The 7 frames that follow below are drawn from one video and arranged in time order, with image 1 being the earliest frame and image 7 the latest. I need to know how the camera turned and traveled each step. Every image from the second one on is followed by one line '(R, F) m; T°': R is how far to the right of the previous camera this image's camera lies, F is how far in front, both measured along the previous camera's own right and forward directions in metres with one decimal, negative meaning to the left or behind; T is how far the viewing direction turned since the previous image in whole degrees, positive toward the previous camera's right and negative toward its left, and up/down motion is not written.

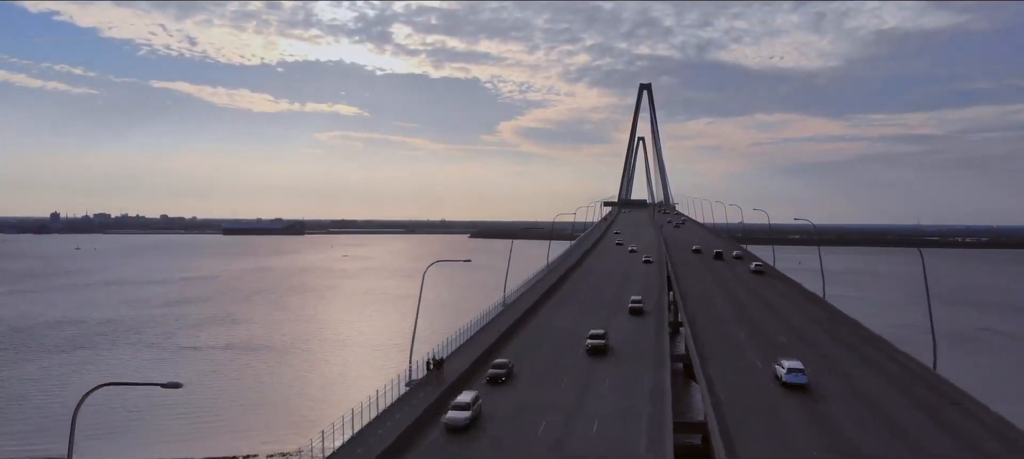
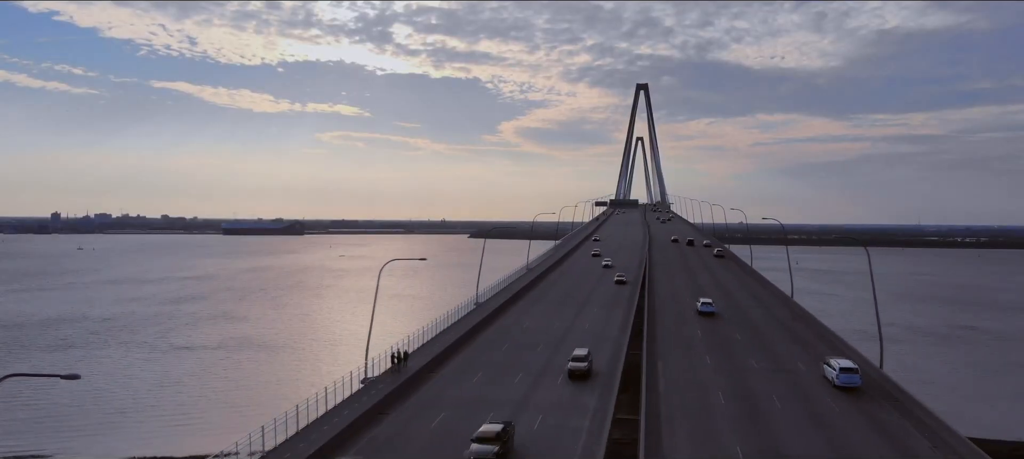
(+0.7, +0.2) m; 0°
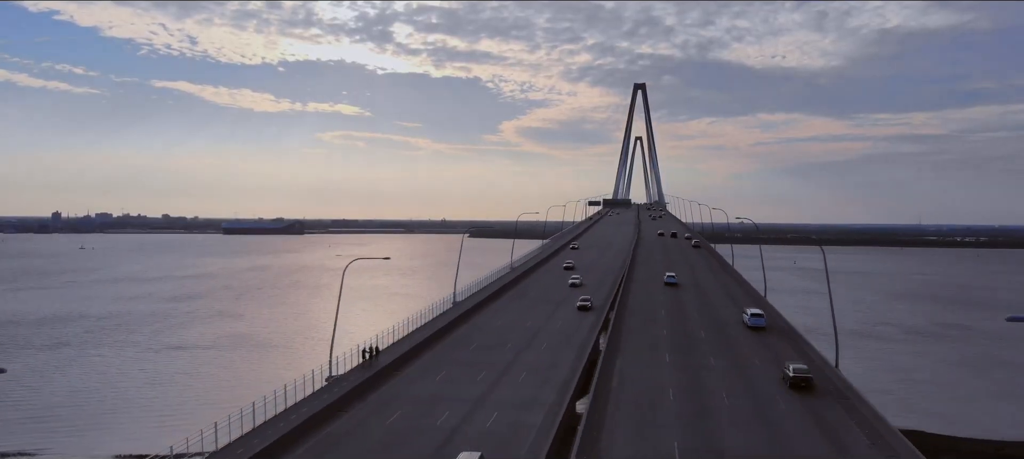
(+0.5, +0.2) m; 0°
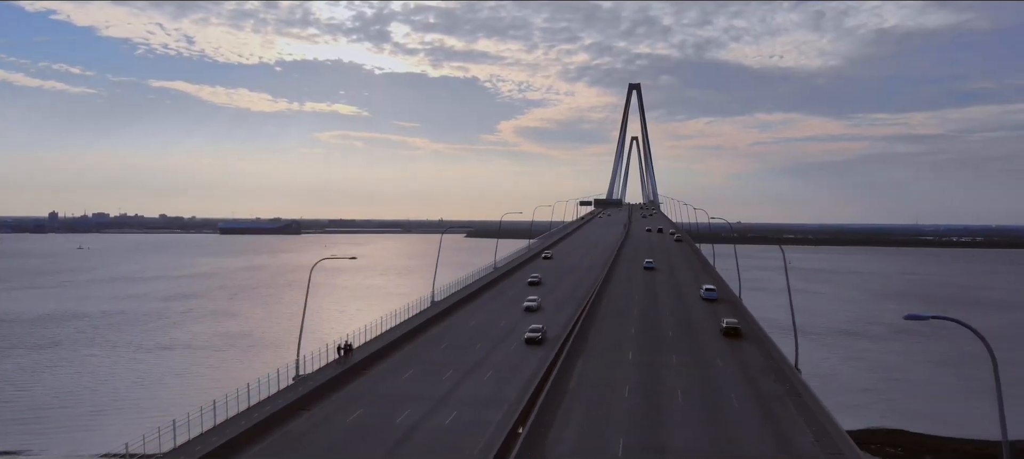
(+0.4, +0.2) m; 0°
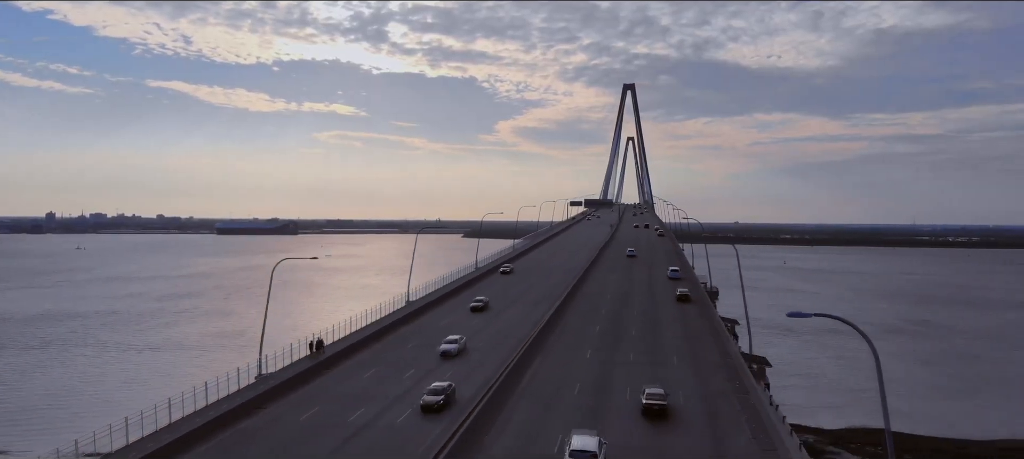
(+0.5, +0.2) m; 0°
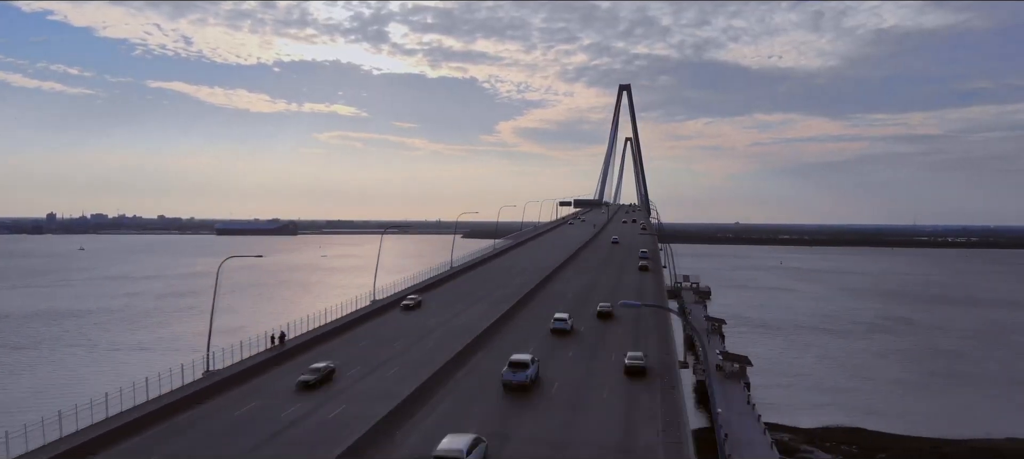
(+0.6, +0.3) m; 0°
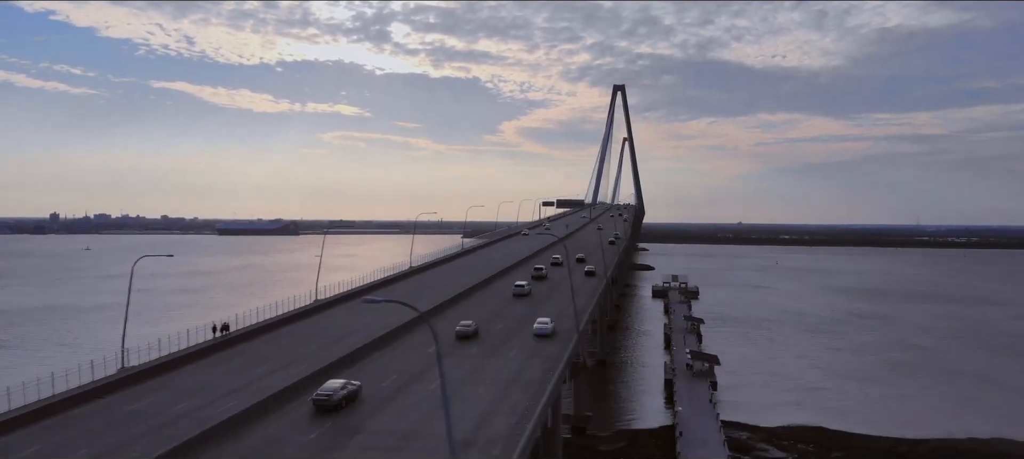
(+1.0, +0.5) m; 0°
